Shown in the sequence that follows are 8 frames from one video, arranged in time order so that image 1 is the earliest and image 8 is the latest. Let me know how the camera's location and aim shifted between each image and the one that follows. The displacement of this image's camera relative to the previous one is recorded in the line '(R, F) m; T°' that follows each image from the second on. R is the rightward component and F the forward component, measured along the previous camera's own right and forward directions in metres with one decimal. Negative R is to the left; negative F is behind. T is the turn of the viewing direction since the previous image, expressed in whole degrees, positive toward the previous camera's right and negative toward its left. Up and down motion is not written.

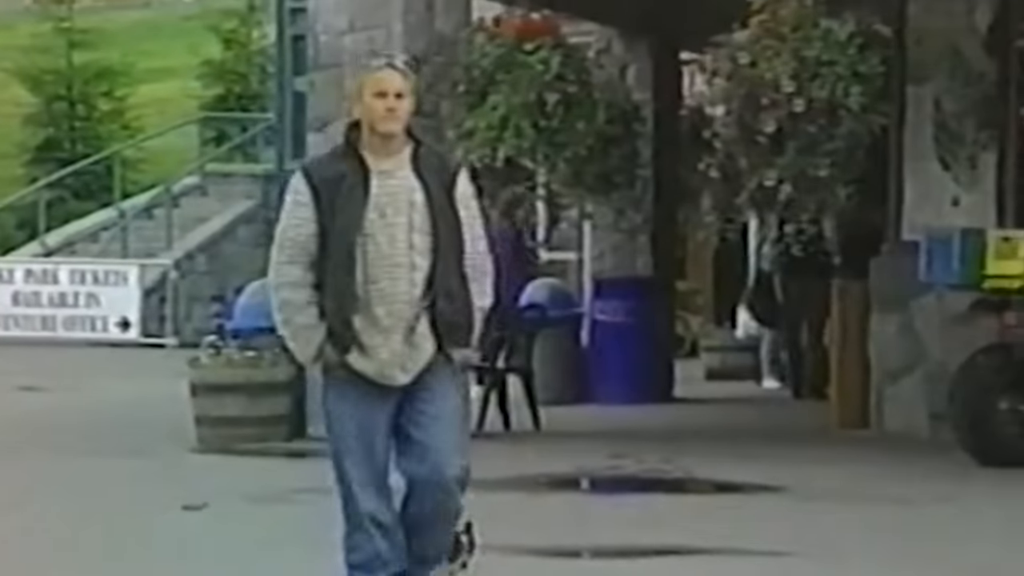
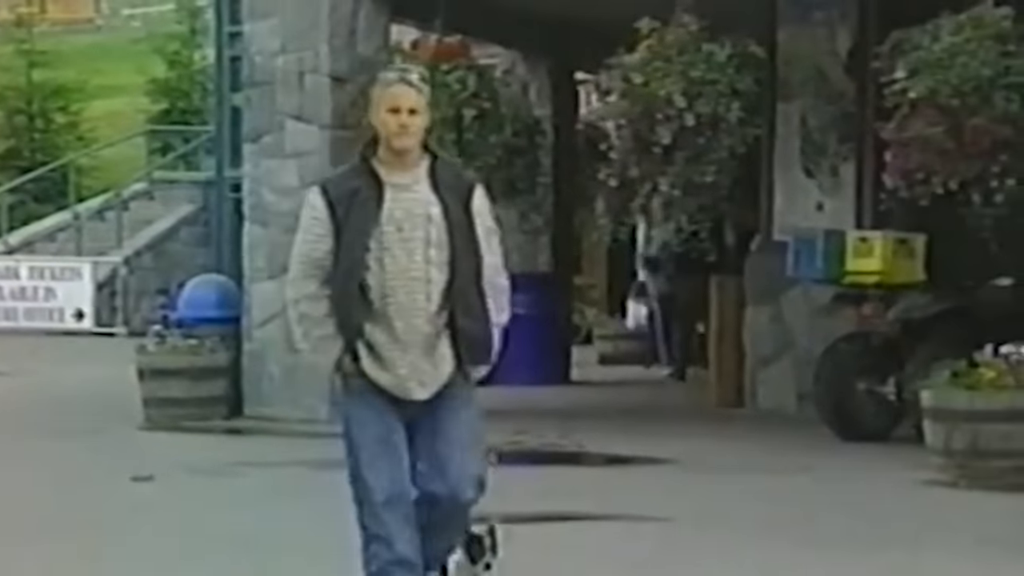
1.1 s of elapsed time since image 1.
(-0.3, -1.5) m; +3°
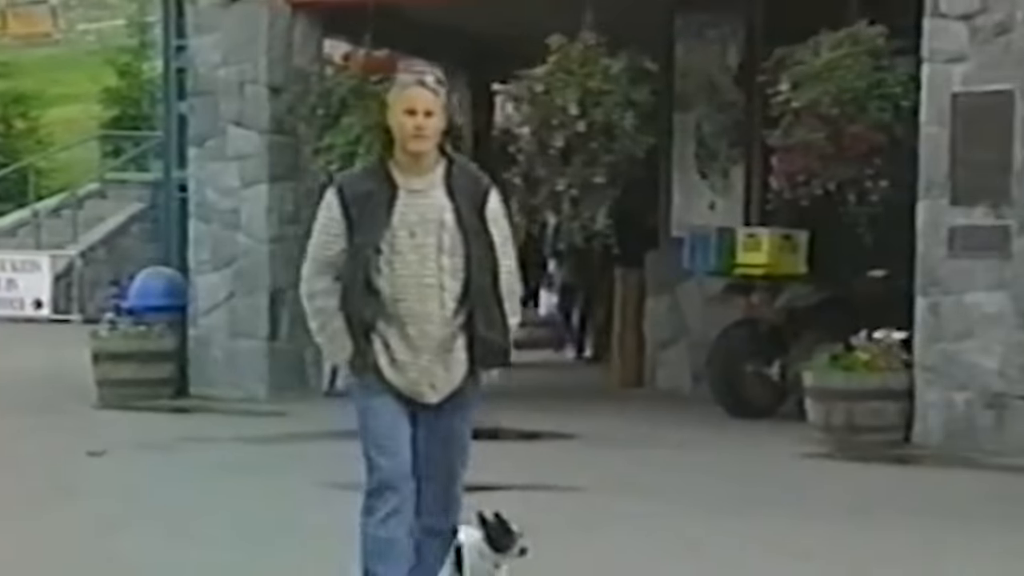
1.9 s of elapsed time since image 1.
(-0.2, -1.4) m; +3°
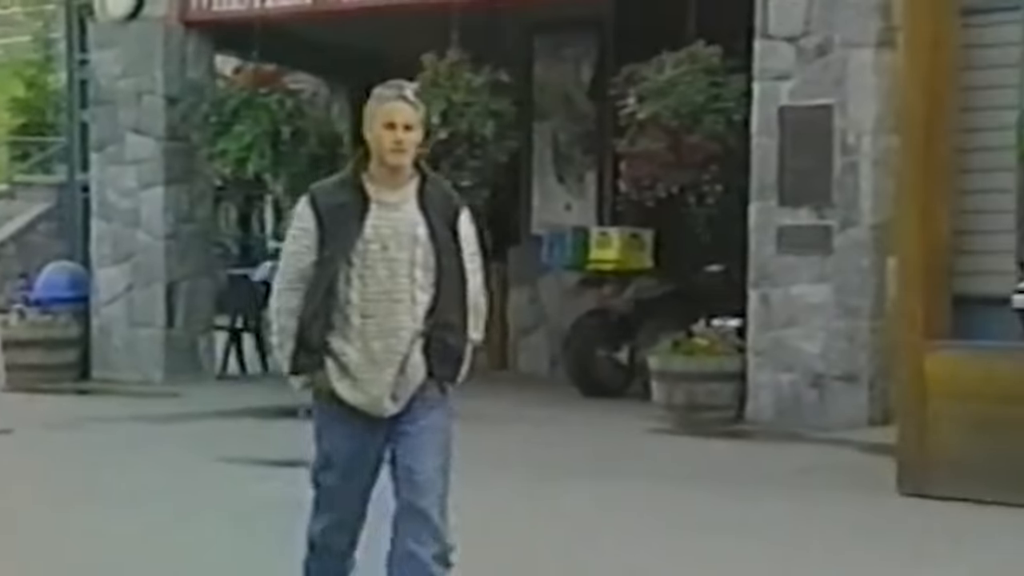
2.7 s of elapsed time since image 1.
(0.0, -1.5) m; +3°
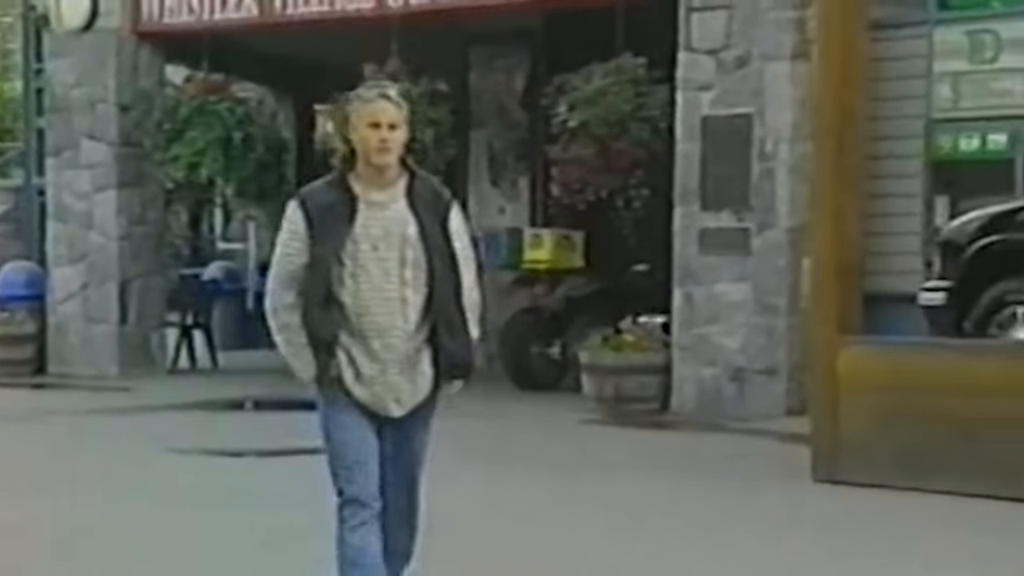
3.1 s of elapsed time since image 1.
(0.0, -0.9) m; +1°
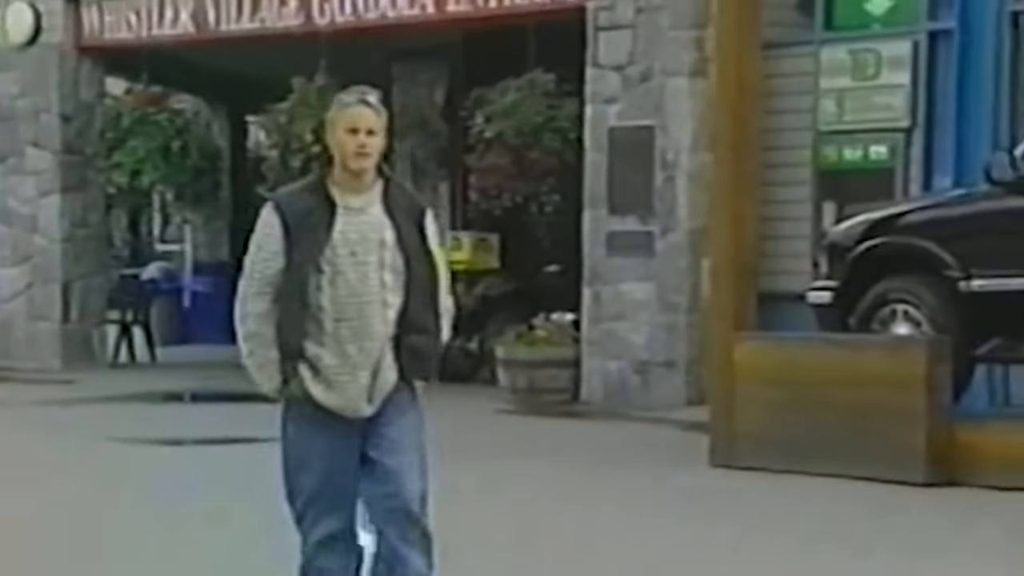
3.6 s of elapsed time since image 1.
(0.0, -1.2) m; +2°
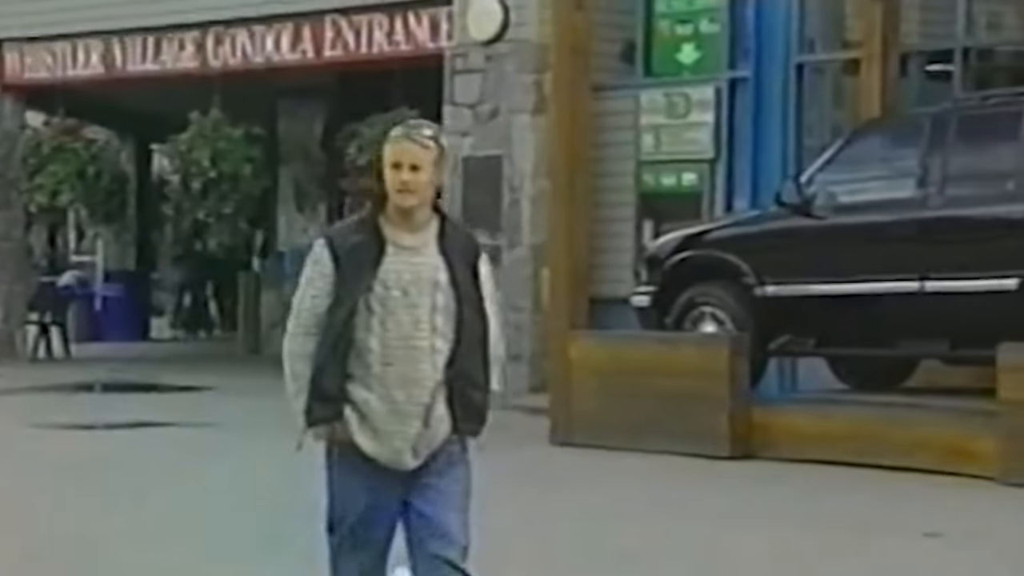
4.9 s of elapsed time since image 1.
(0.0, -2.9) m; +3°
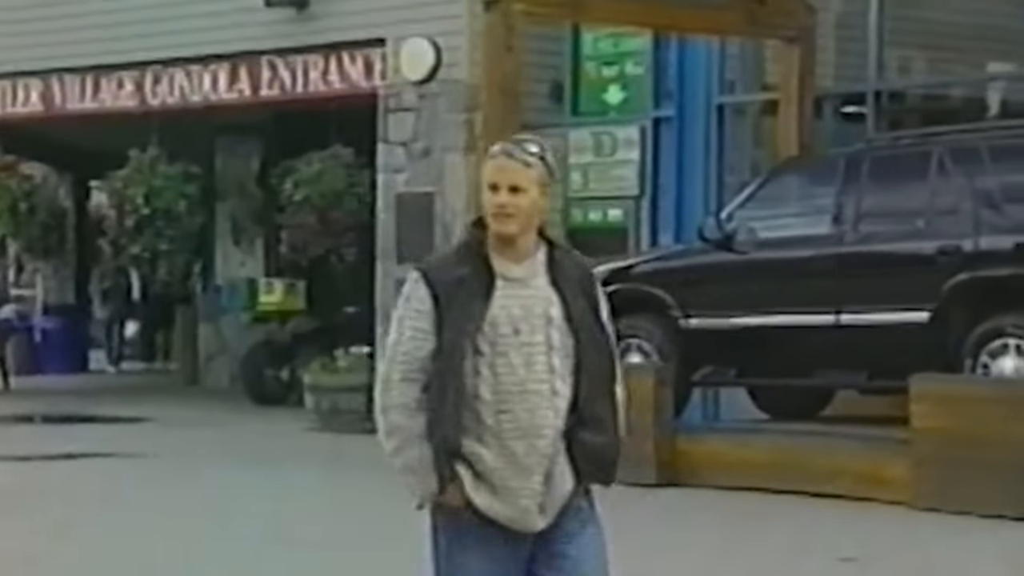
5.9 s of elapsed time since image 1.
(0.0, -0.6) m; +2°
